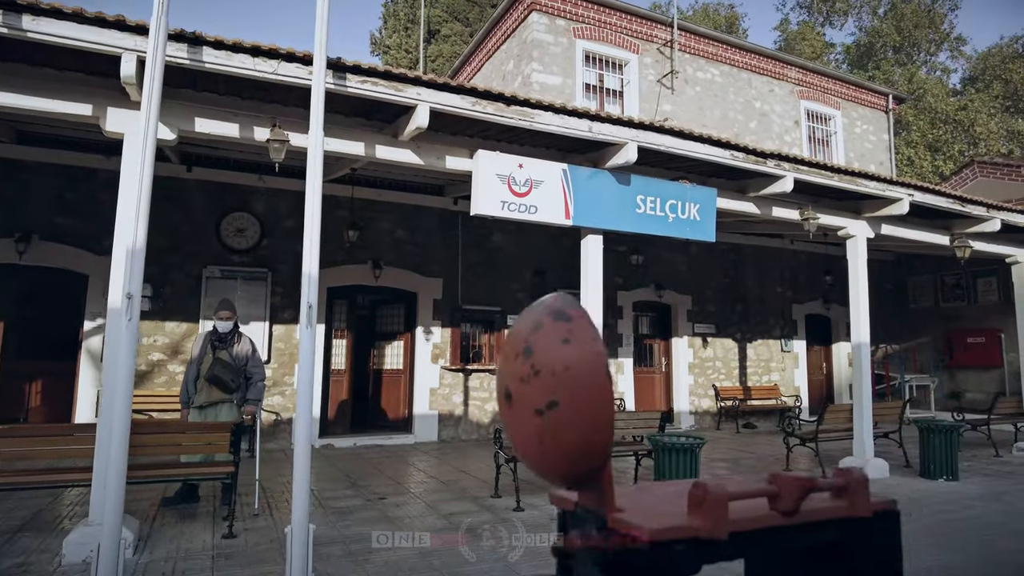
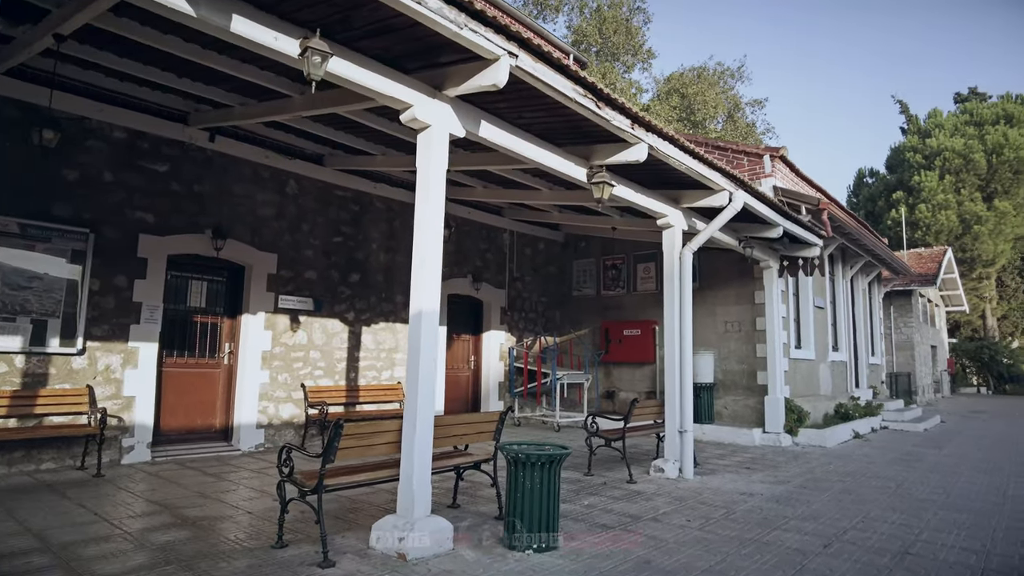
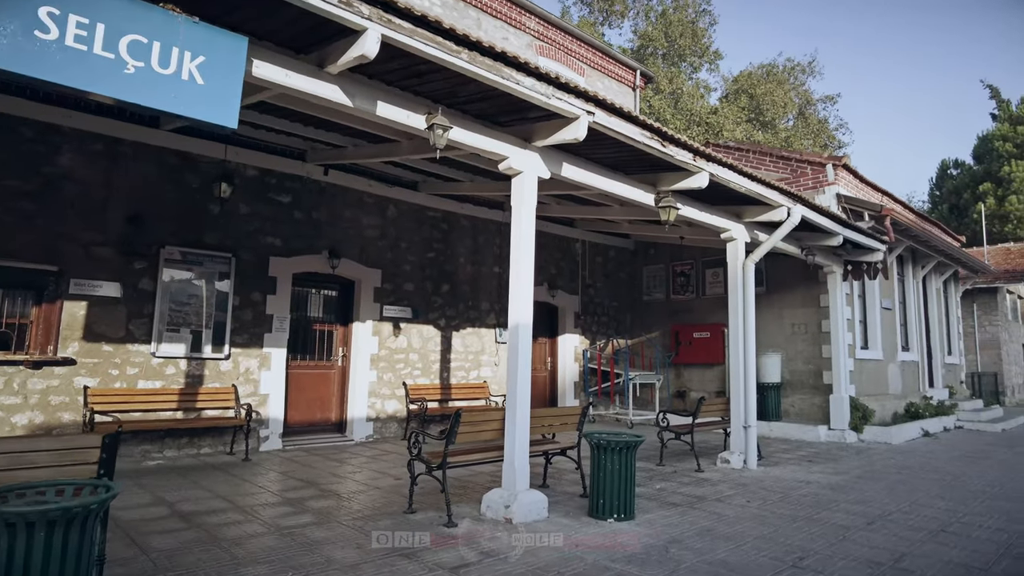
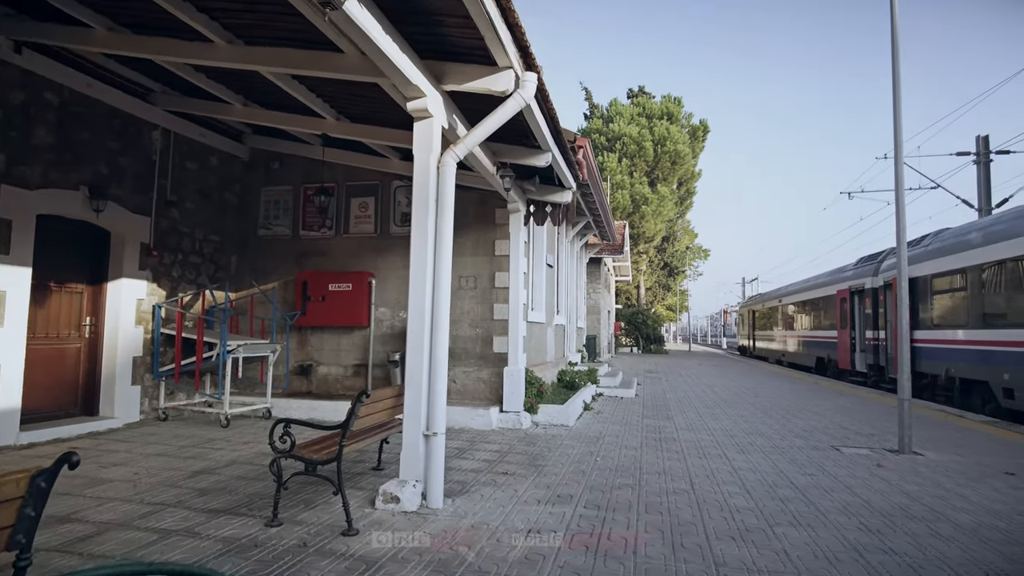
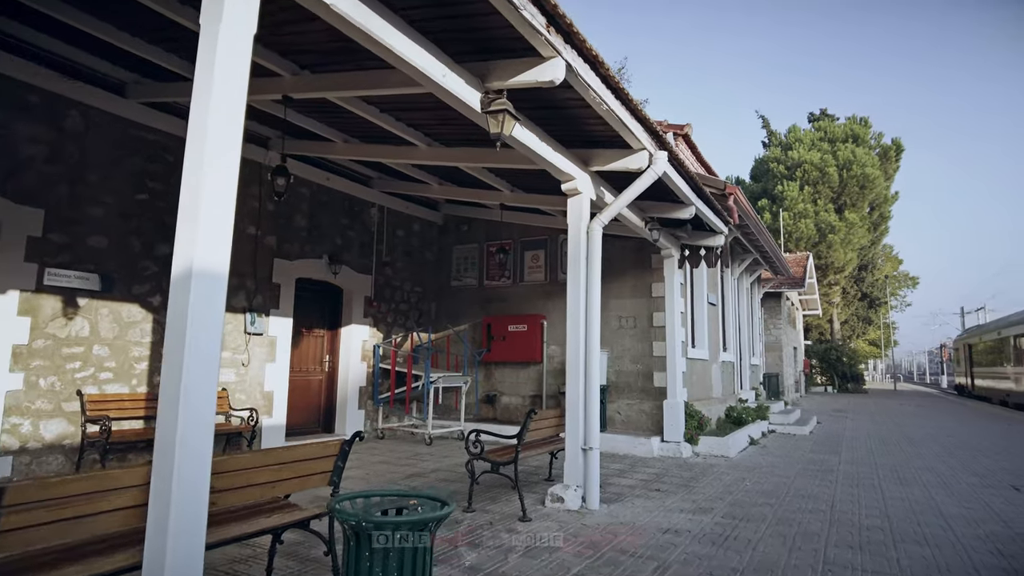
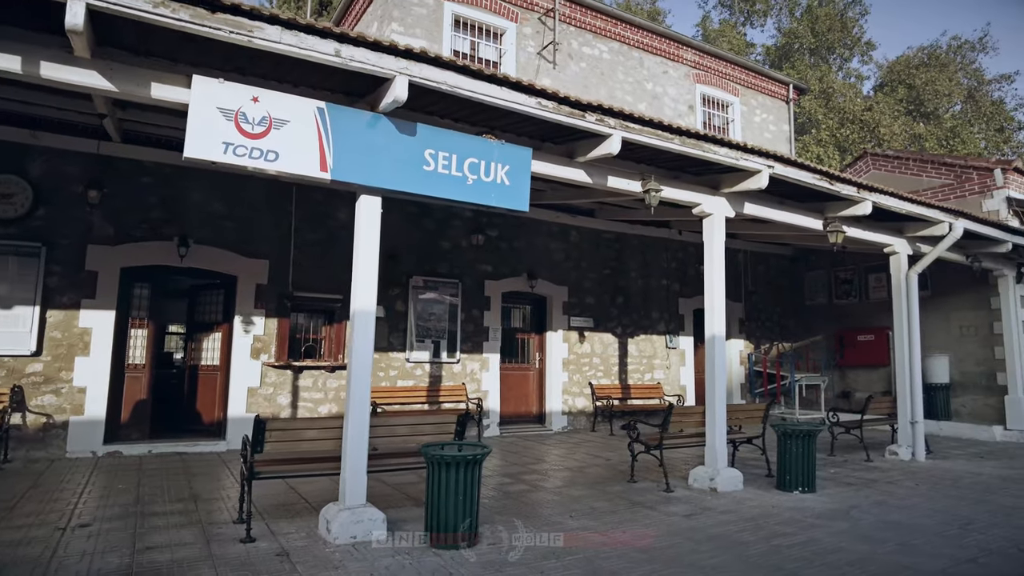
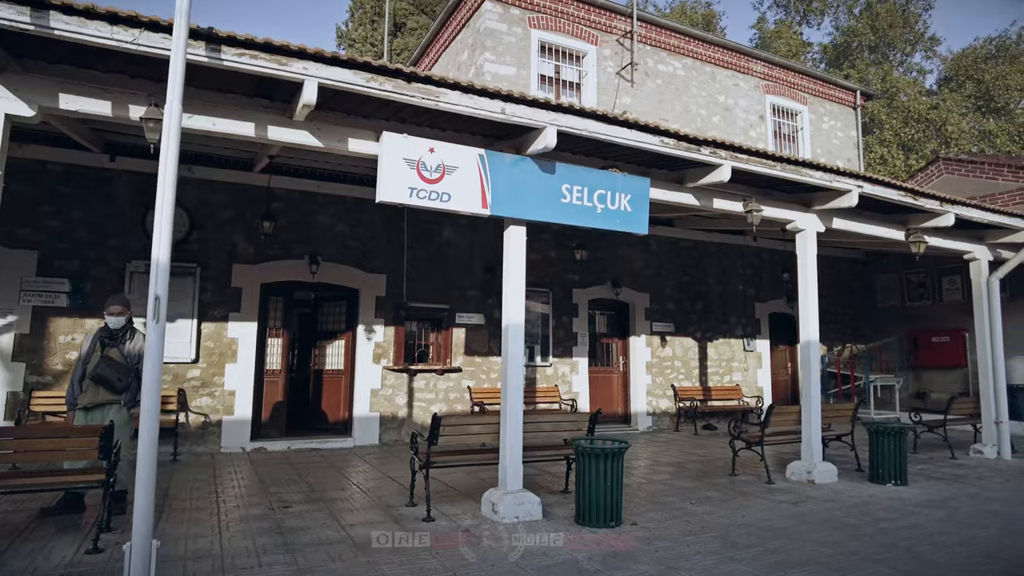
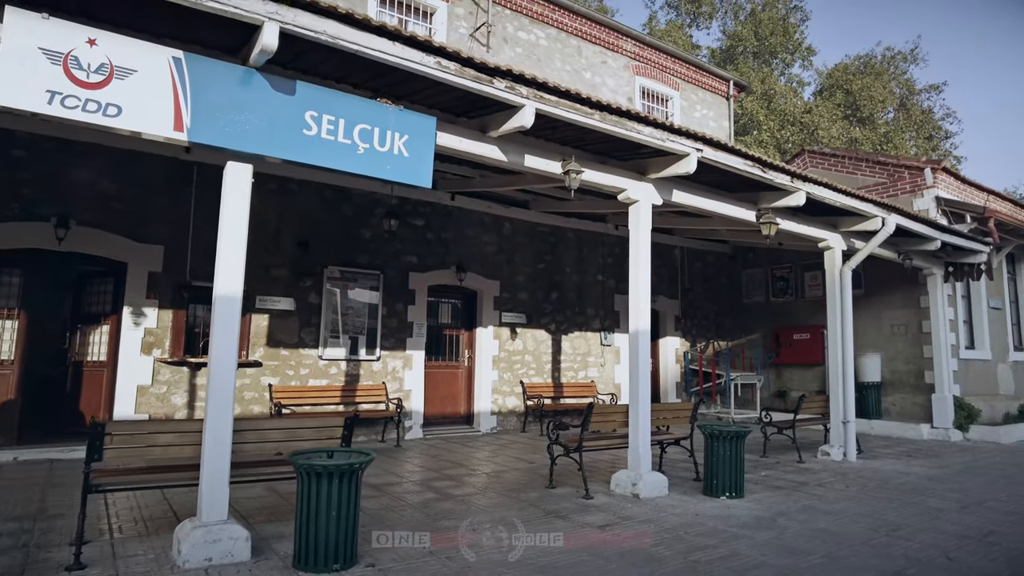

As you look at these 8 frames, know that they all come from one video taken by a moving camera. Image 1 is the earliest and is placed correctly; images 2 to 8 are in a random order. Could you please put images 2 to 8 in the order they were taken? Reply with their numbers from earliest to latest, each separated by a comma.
7, 6, 8, 3, 2, 5, 4
